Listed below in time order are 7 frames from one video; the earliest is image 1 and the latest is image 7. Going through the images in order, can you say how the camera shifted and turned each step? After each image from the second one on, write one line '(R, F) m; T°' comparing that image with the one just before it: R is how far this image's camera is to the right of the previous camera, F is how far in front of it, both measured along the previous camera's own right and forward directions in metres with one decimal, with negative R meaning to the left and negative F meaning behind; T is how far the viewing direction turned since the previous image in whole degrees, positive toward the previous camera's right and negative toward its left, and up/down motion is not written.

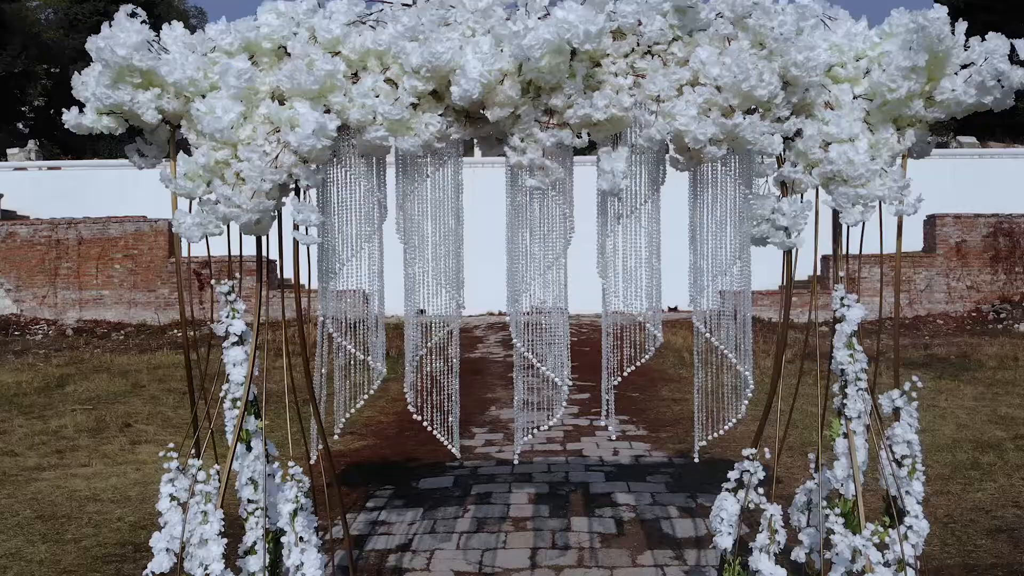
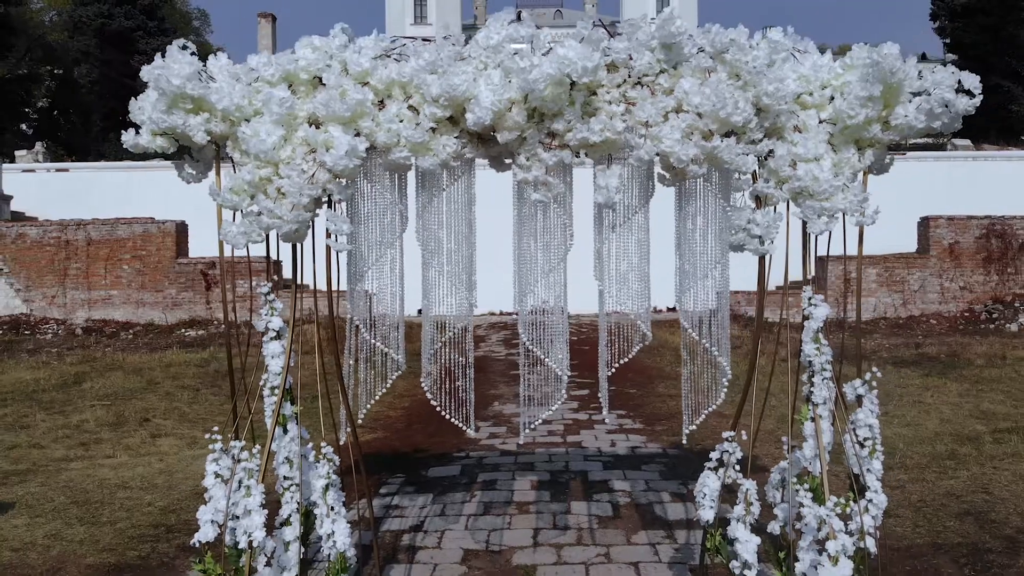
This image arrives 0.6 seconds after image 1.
(0.0, -0.3) m; 0°
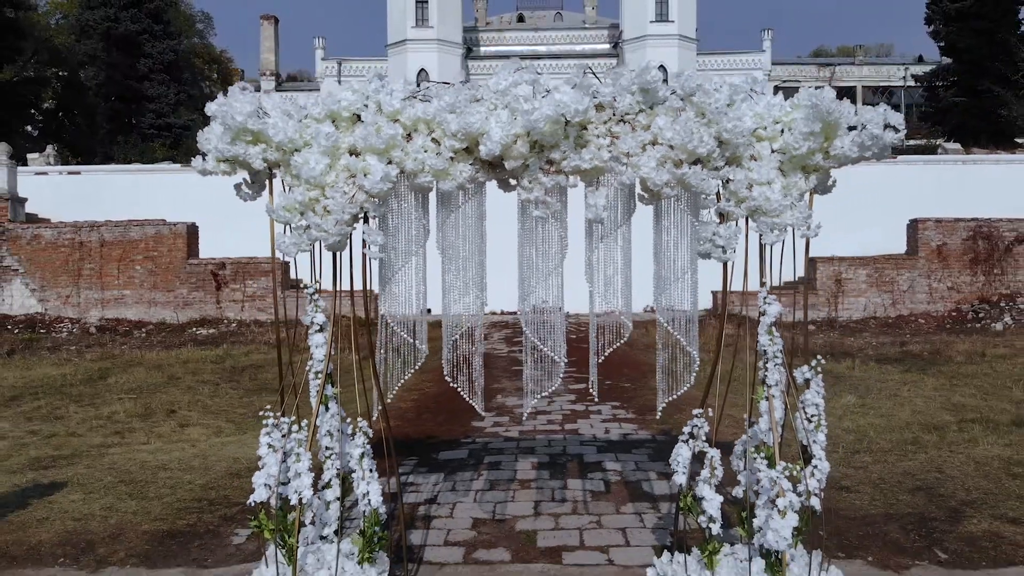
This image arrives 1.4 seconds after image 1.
(0.0, -0.6) m; 0°
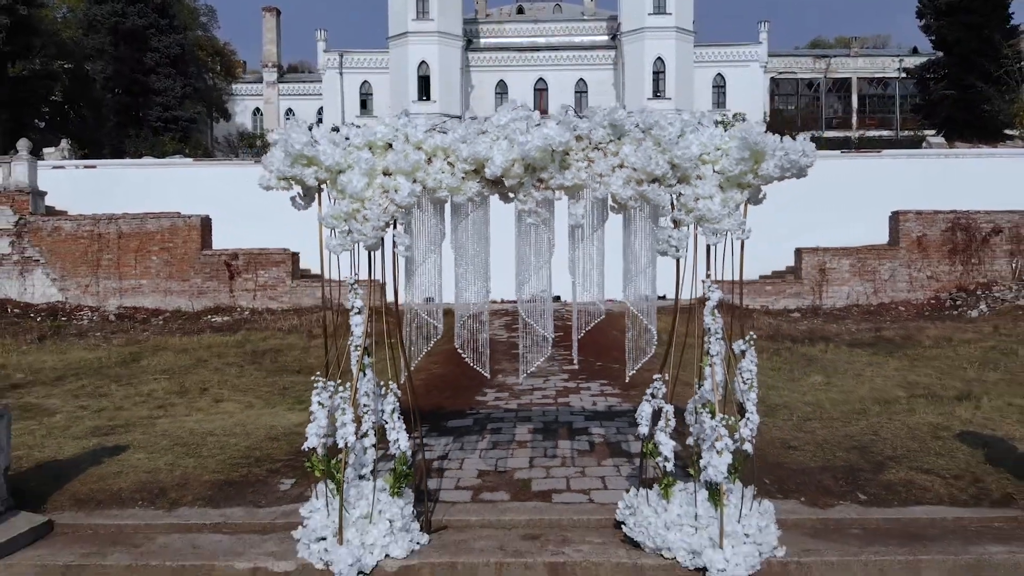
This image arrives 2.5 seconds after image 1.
(0.0, -0.9) m; 0°
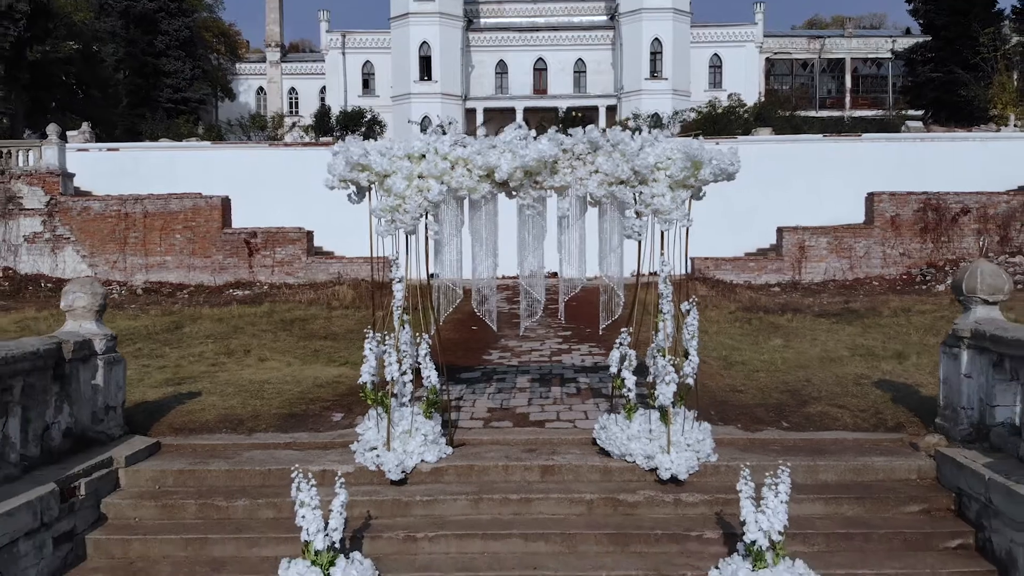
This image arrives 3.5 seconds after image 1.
(0.0, -1.4) m; 0°
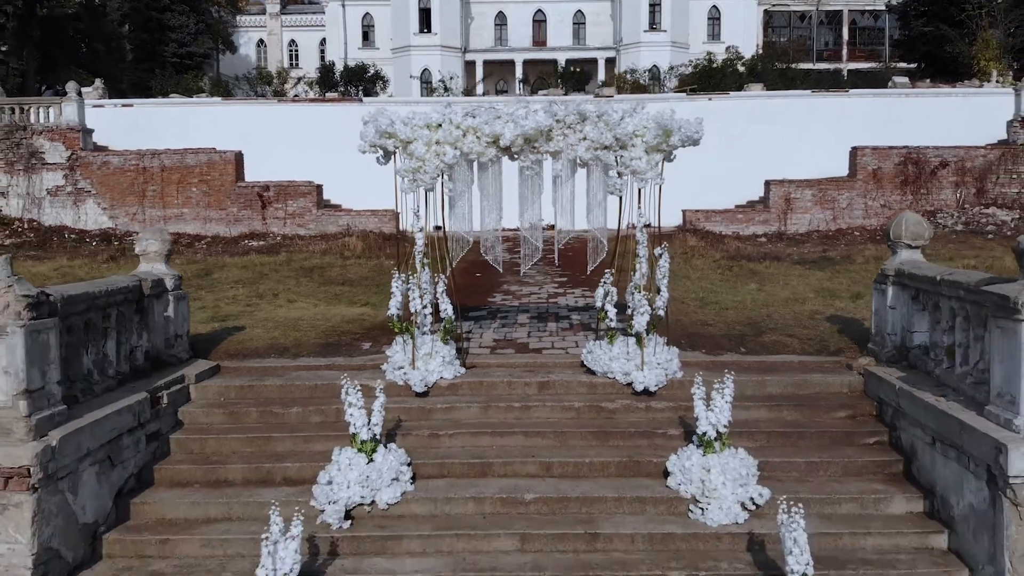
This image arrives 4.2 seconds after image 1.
(0.0, -1.2) m; 0°
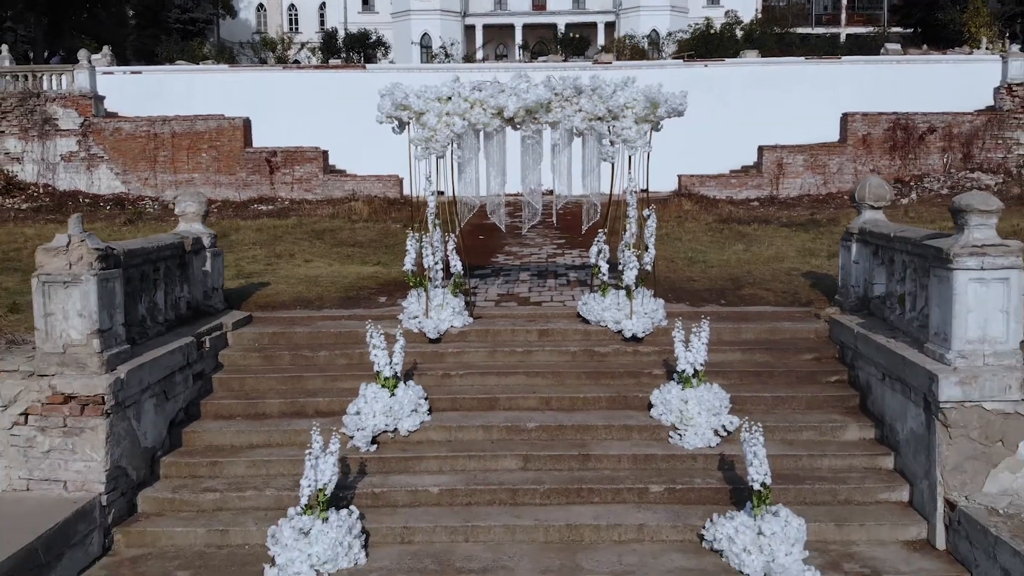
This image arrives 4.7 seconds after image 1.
(0.0, -0.8) m; 0°
